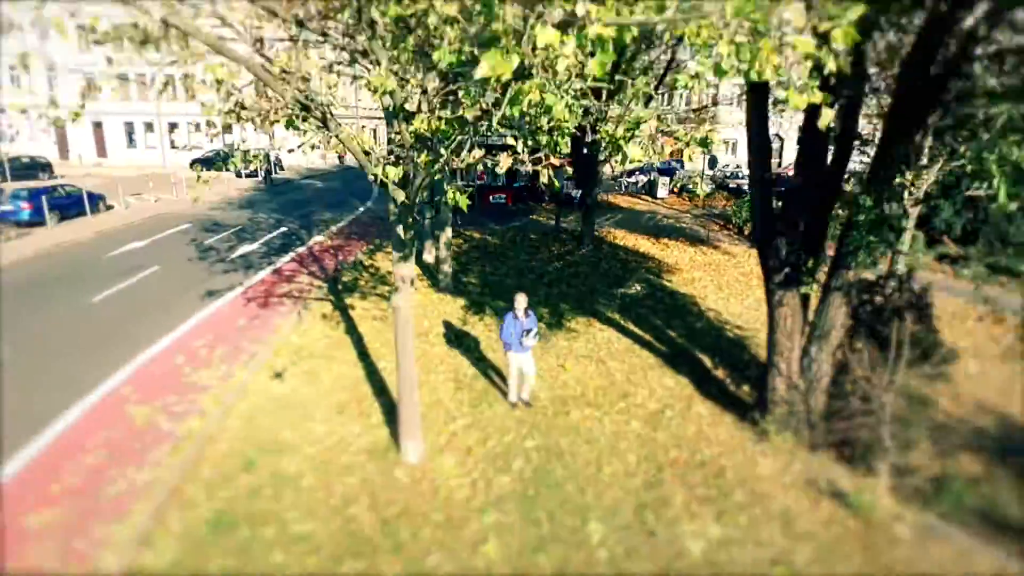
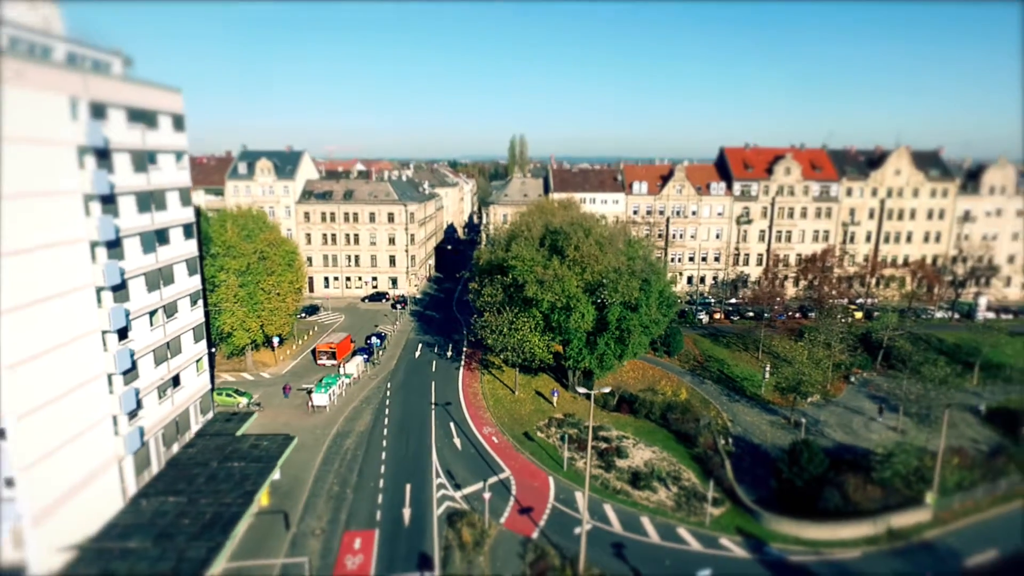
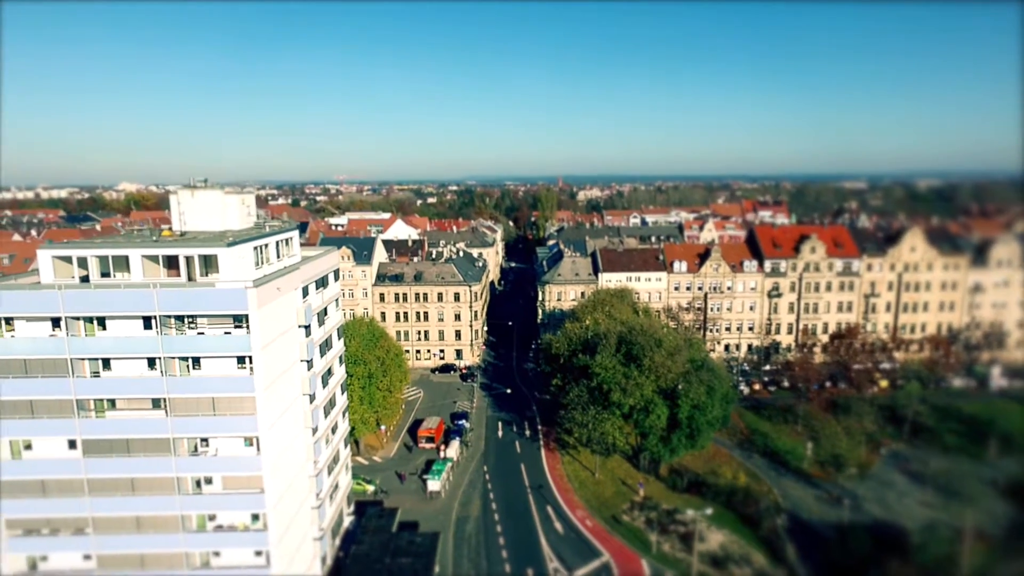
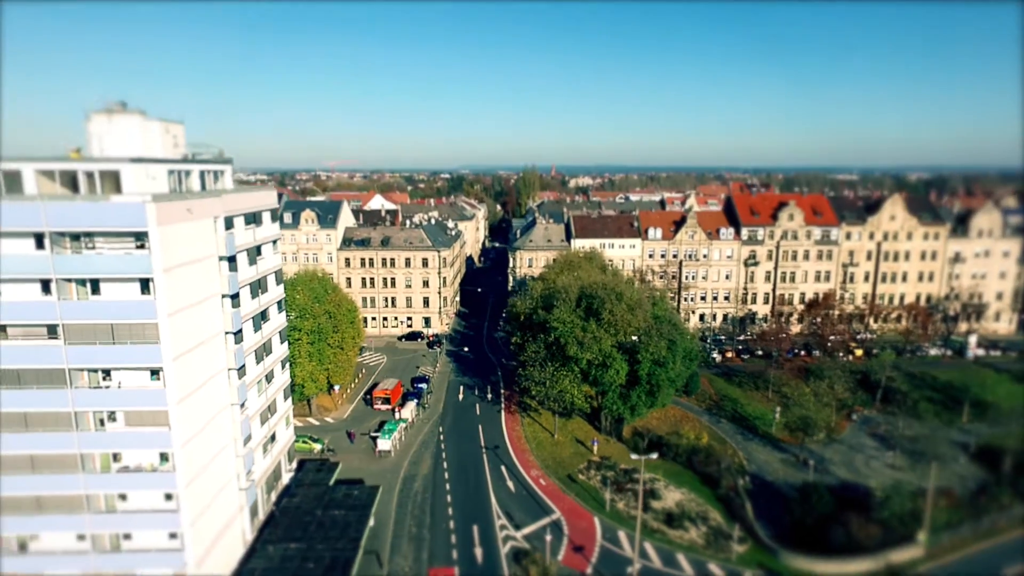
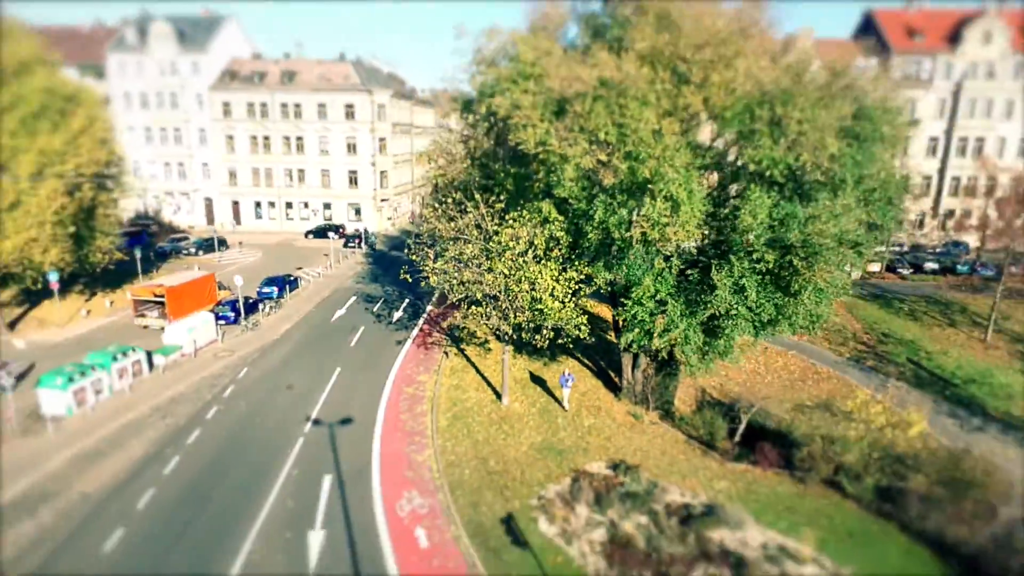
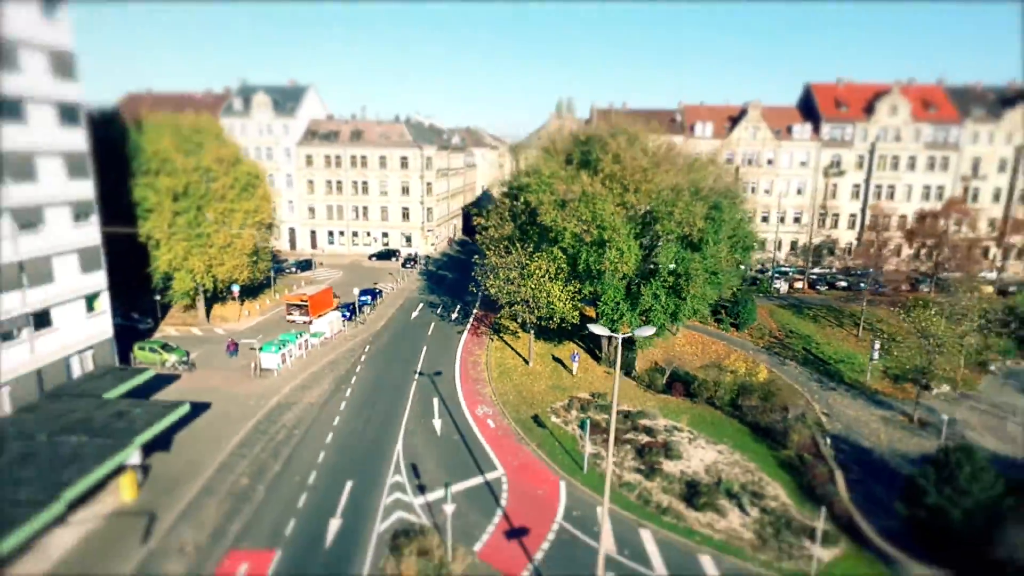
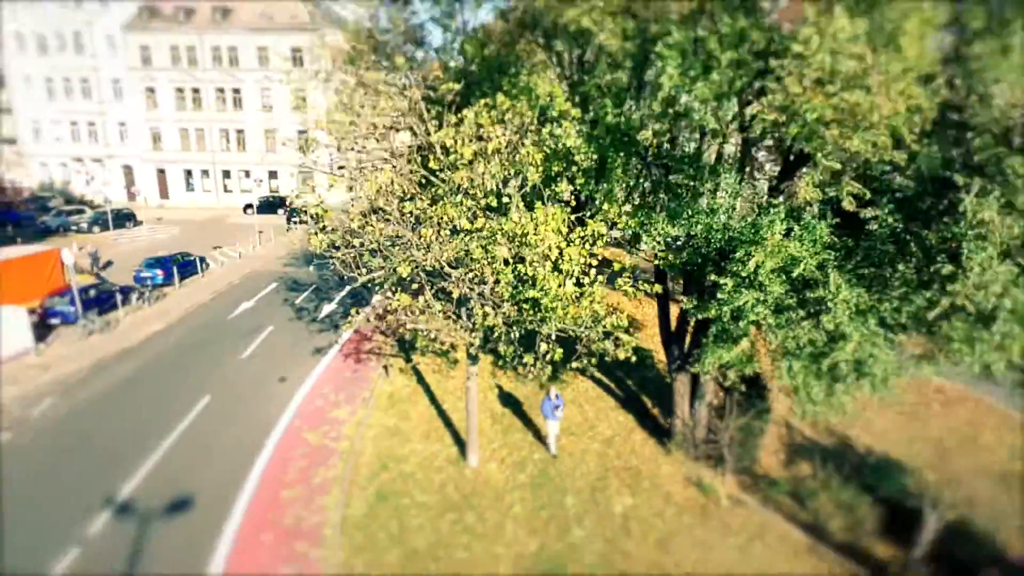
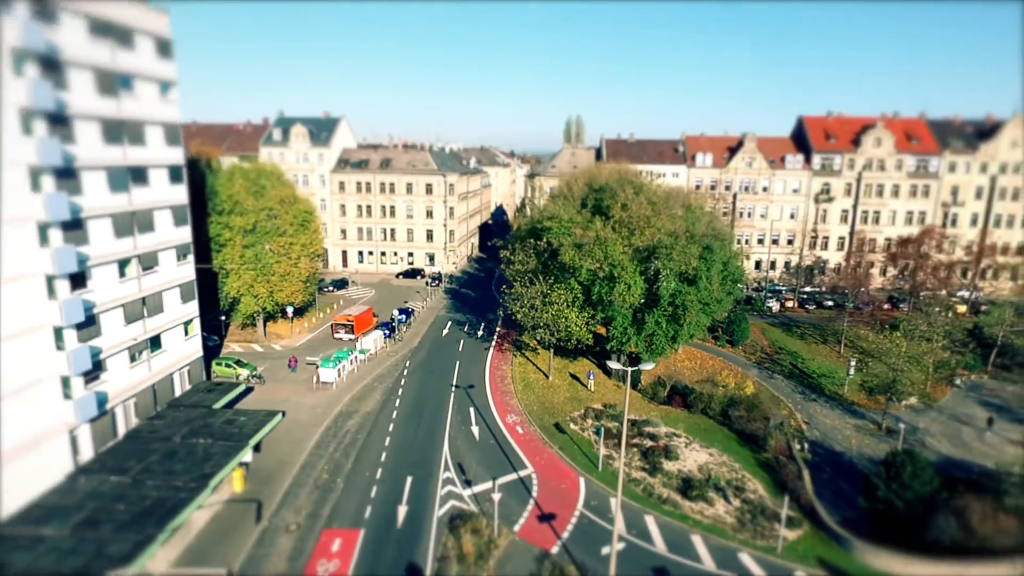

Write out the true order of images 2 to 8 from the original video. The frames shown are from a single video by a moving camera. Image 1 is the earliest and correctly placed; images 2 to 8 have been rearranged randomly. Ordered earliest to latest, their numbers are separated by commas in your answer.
7, 5, 6, 8, 2, 4, 3
